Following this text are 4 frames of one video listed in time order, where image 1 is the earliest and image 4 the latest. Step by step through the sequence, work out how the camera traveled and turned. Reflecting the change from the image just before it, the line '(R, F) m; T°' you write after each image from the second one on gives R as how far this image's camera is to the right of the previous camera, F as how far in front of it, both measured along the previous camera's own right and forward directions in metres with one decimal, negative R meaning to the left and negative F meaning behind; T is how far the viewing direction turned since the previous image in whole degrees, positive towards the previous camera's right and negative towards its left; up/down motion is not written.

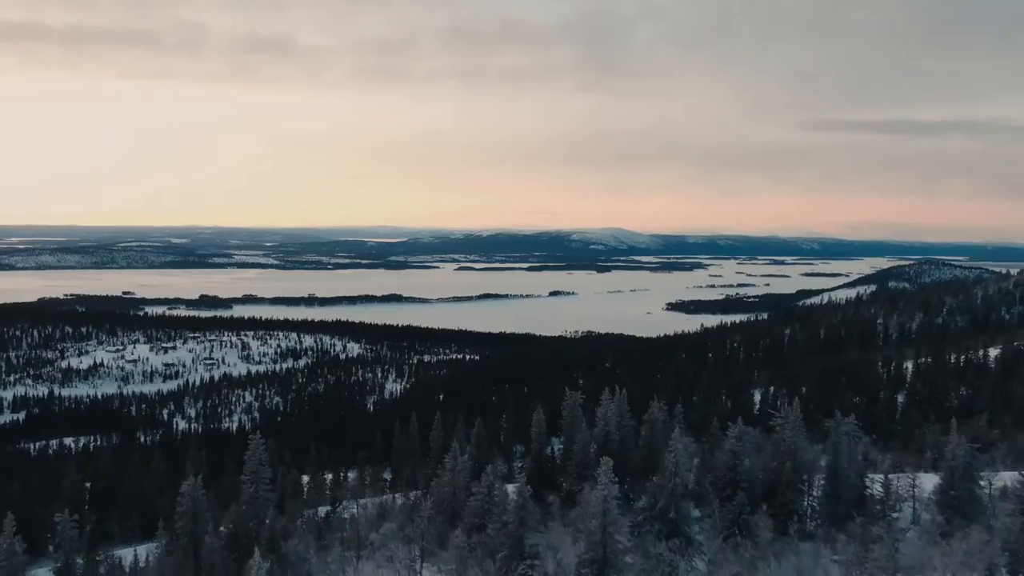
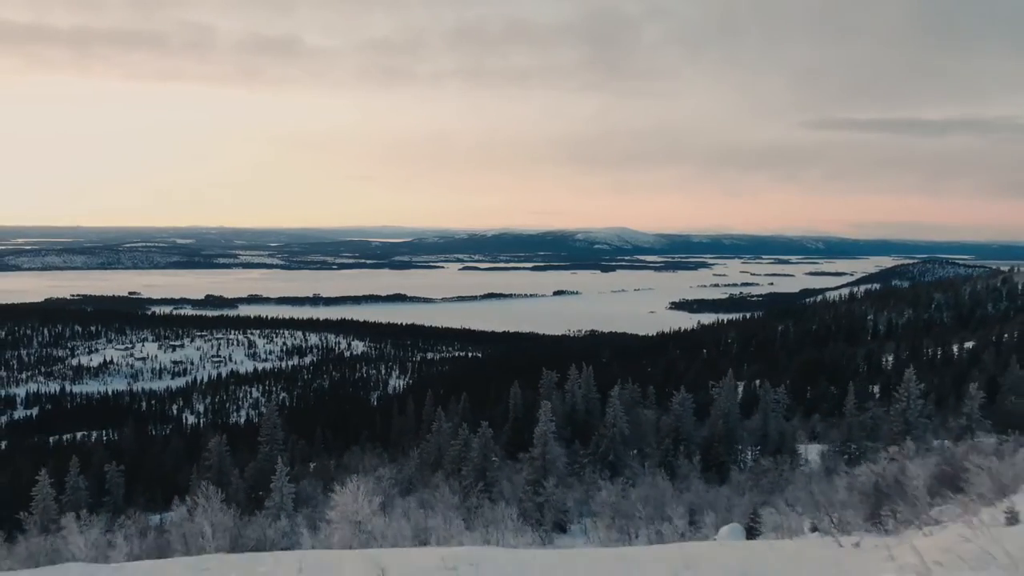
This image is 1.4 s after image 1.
(+1.7, -6.3) m; 0°
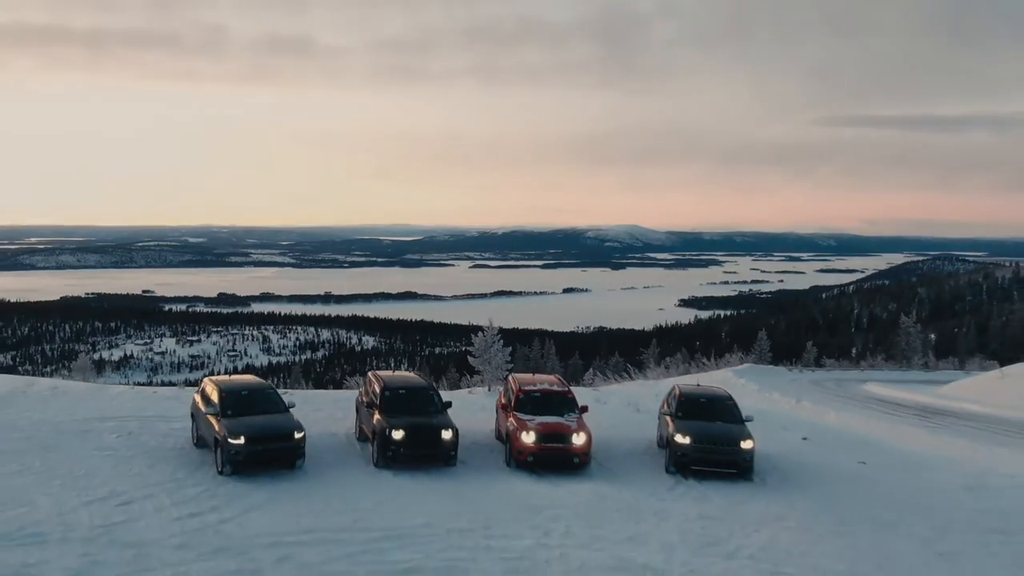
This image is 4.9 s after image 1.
(+3.0, -11.8) m; -1°
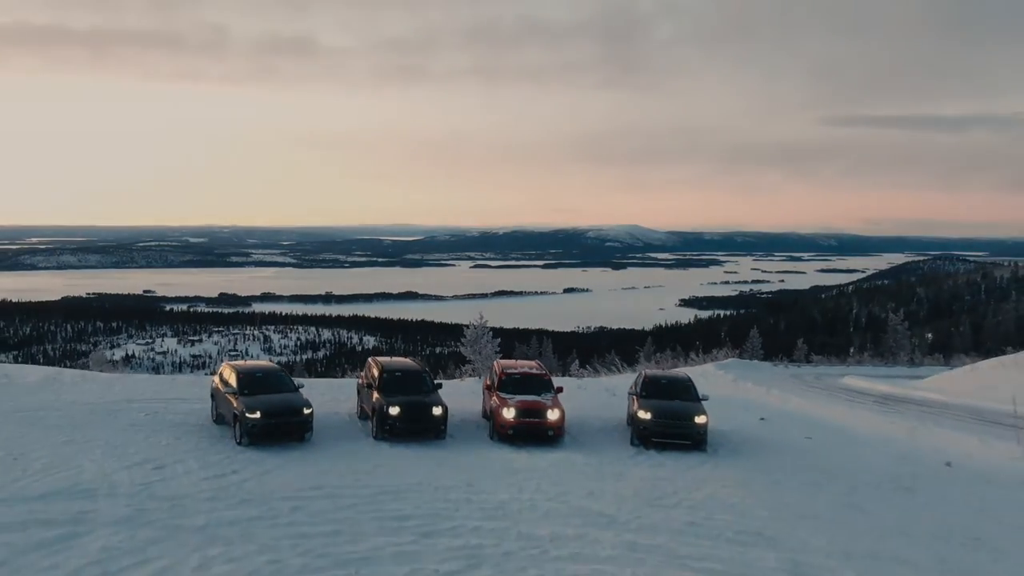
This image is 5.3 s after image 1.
(+0.2, -1.0) m; 0°
